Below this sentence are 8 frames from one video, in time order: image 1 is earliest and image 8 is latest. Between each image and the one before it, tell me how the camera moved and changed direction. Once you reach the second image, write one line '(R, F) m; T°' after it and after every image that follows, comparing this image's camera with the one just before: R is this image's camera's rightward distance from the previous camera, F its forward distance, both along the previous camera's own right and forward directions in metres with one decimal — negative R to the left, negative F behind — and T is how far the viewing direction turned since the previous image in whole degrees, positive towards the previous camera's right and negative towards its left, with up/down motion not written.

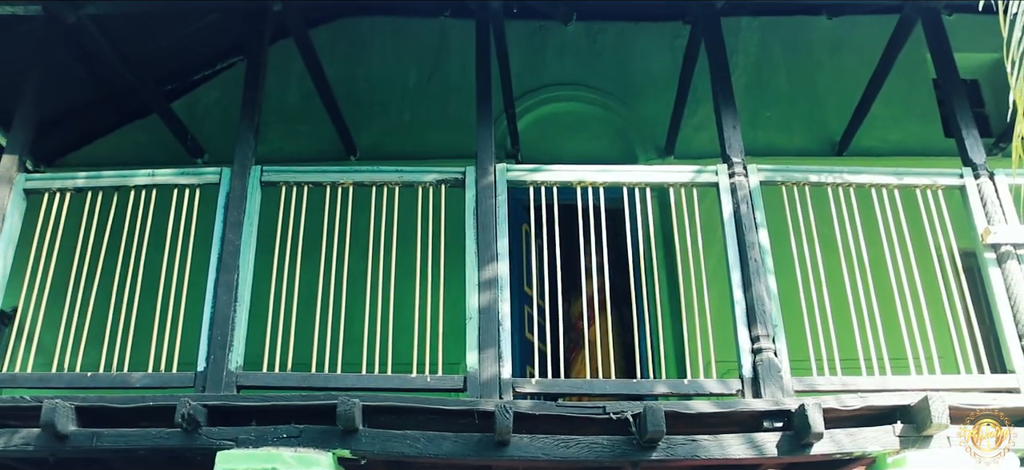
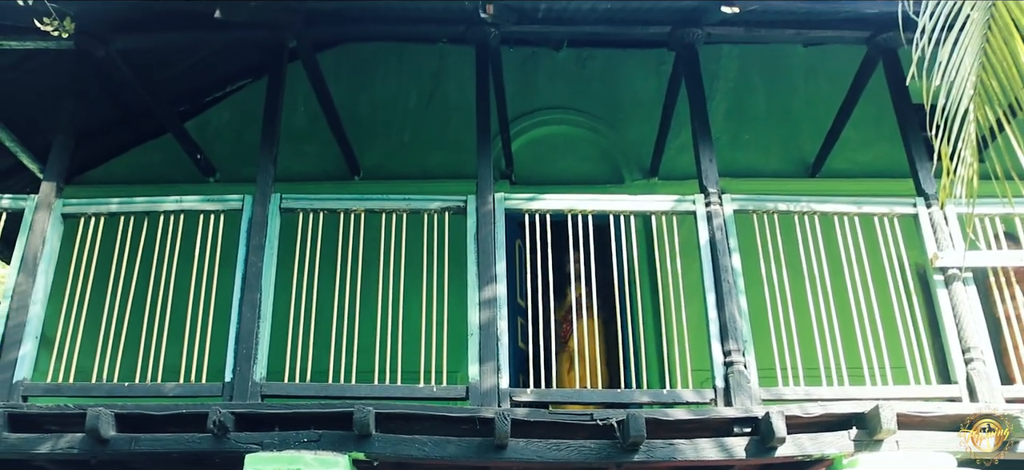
(-0.1, -0.5) m; +1°
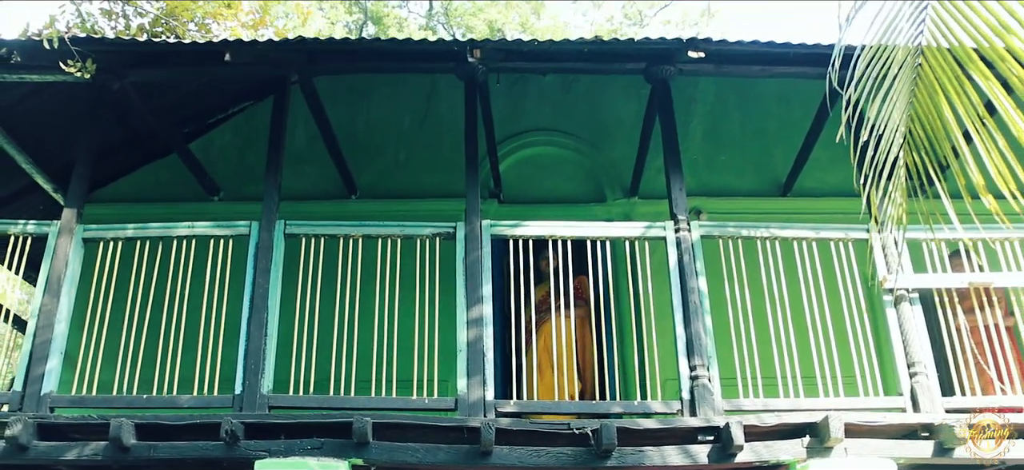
(0.0, -0.5) m; +1°
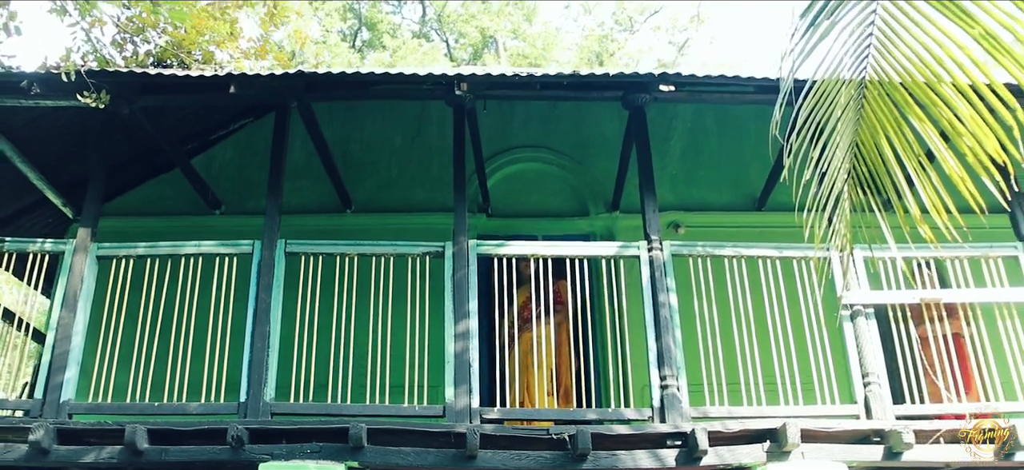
(+0.1, -0.4) m; 0°
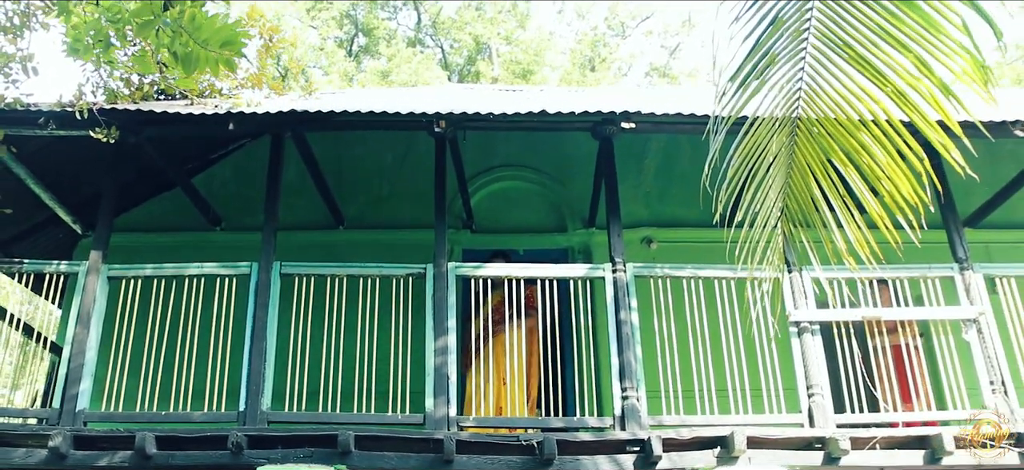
(+0.2, -0.6) m; 0°
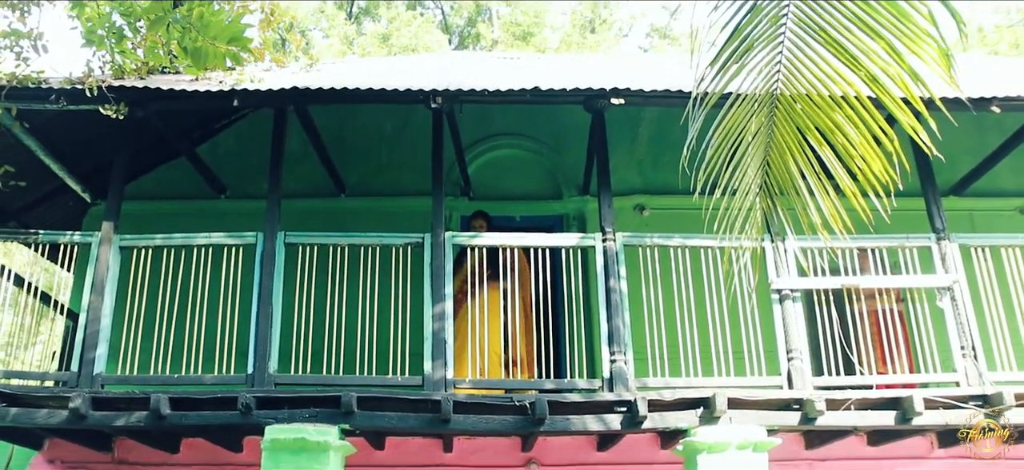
(+0.1, -0.3) m; 0°
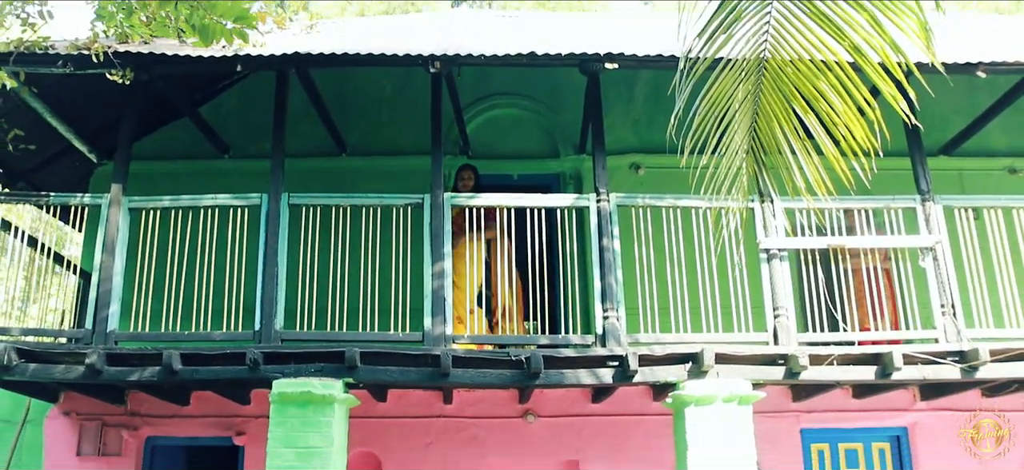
(0.0, -0.2) m; 0°
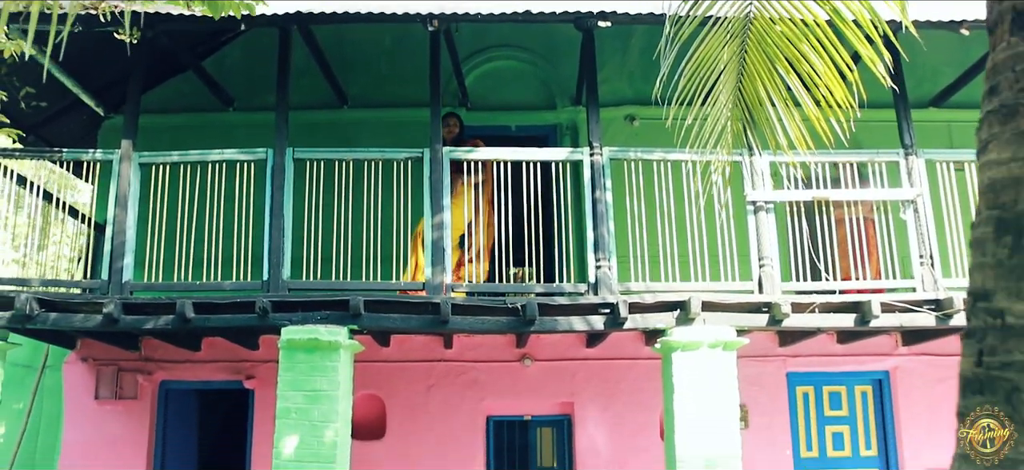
(0.0, -0.3) m; 0°
